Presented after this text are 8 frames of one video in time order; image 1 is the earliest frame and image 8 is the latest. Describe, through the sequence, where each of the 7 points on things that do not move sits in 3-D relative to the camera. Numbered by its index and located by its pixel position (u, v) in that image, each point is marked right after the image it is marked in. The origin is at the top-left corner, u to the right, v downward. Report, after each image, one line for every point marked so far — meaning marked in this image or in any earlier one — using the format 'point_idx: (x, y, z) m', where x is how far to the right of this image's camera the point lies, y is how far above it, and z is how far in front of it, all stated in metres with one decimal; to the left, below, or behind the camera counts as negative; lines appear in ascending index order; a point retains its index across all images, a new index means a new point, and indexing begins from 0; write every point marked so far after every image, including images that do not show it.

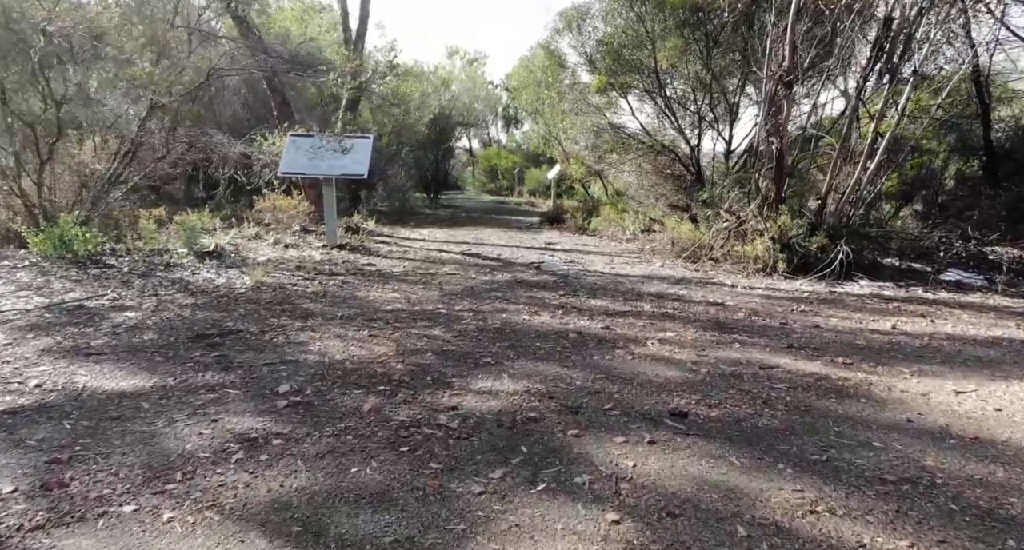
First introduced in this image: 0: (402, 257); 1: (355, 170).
0: (-1.4, +0.2, +9.5) m
1: (-2.0, +1.3, +9.7) m
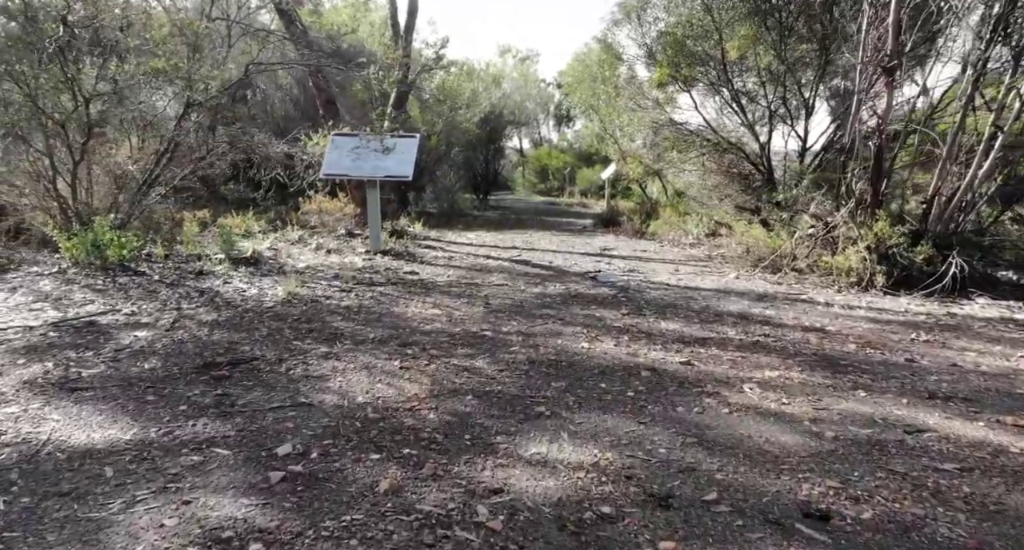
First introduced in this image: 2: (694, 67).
0: (-0.8, +0.1, +8.9) m
1: (-1.3, +1.2, +9.1) m
2: (+3.0, +3.4, +12.9) m
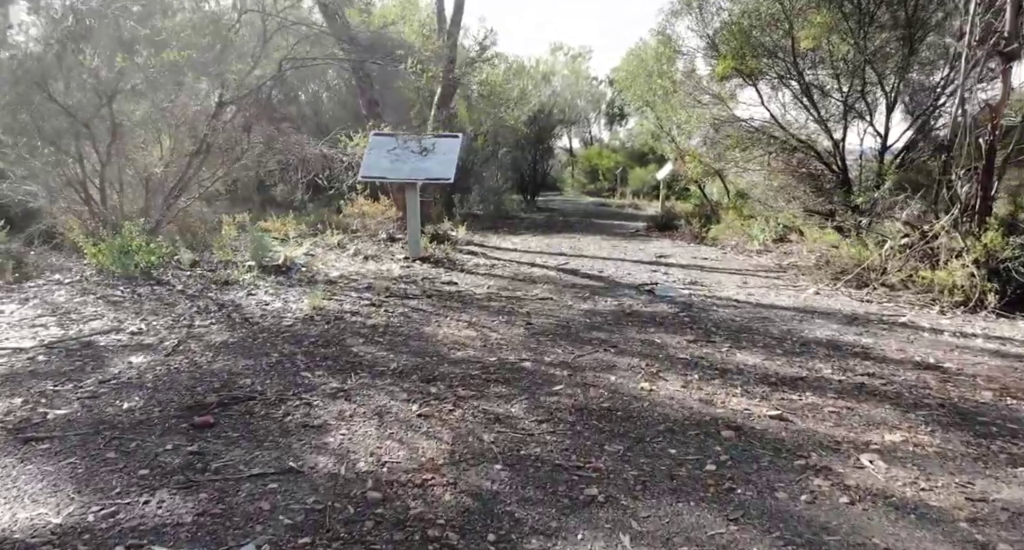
0: (-0.2, 0.0, +8.2) m
1: (-0.8, +1.1, +8.5) m
2: (+3.8, +3.2, +11.9) m
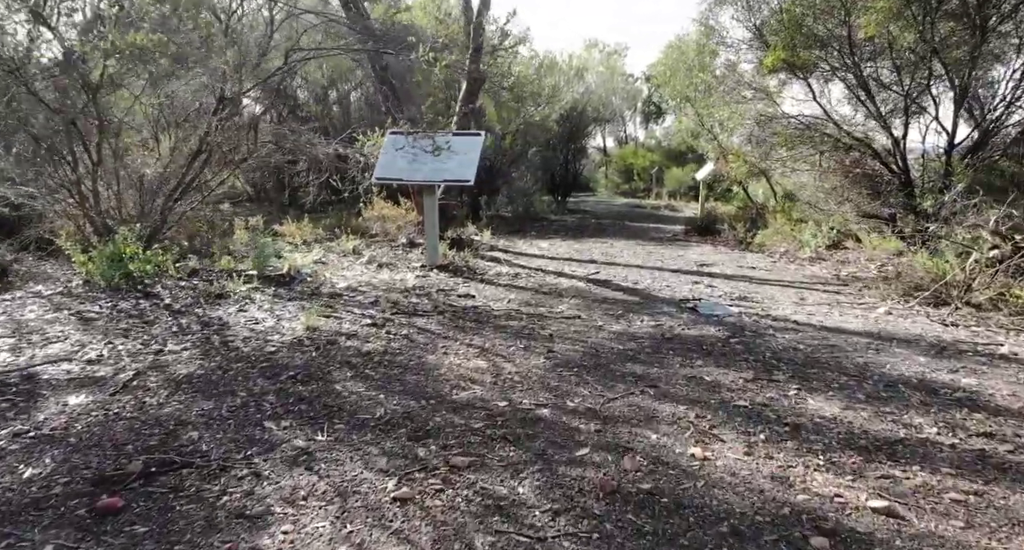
0: (0.0, -0.1, +7.5) m
1: (-0.5, +1.0, +7.8) m
2: (+4.2, +3.1, +11.0) m
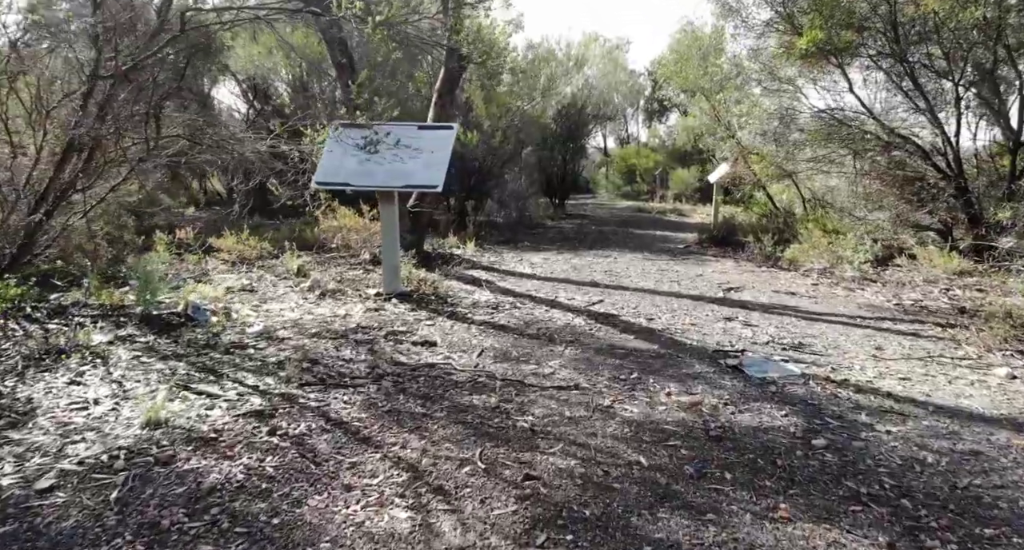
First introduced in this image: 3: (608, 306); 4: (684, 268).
0: (-0.2, -0.3, +5.7) m
1: (-0.7, +0.7, +6.0) m
2: (+4.1, +2.9, +9.3) m
3: (+0.8, -0.3, +6.4) m
4: (+2.1, +0.1, +9.4) m
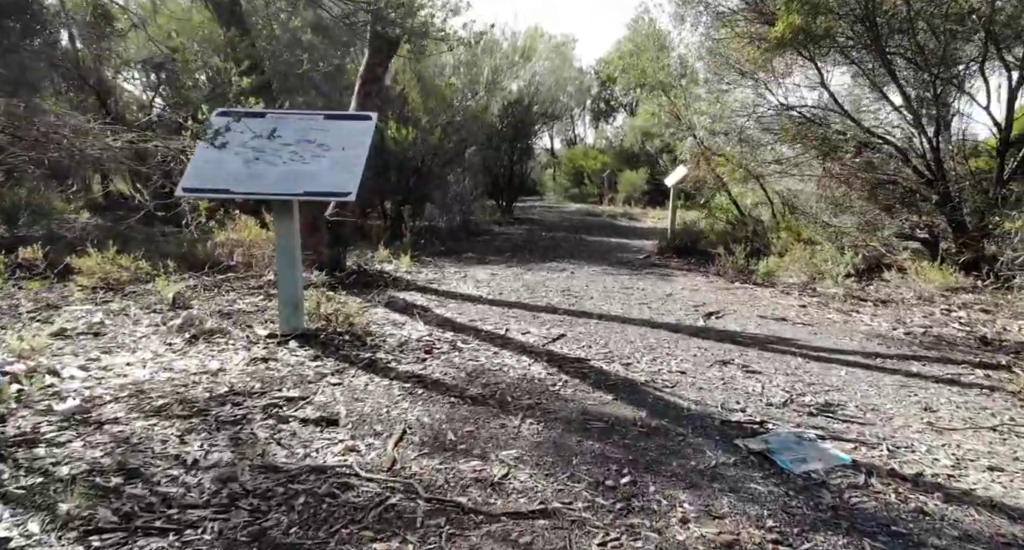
0: (-0.5, -0.5, +4.3) m
1: (-1.0, +0.5, +4.6) m
2: (+3.4, +2.7, +8.1) m
3: (+0.4, -0.5, +5.1) m
4: (+1.5, -0.1, +8.2) m
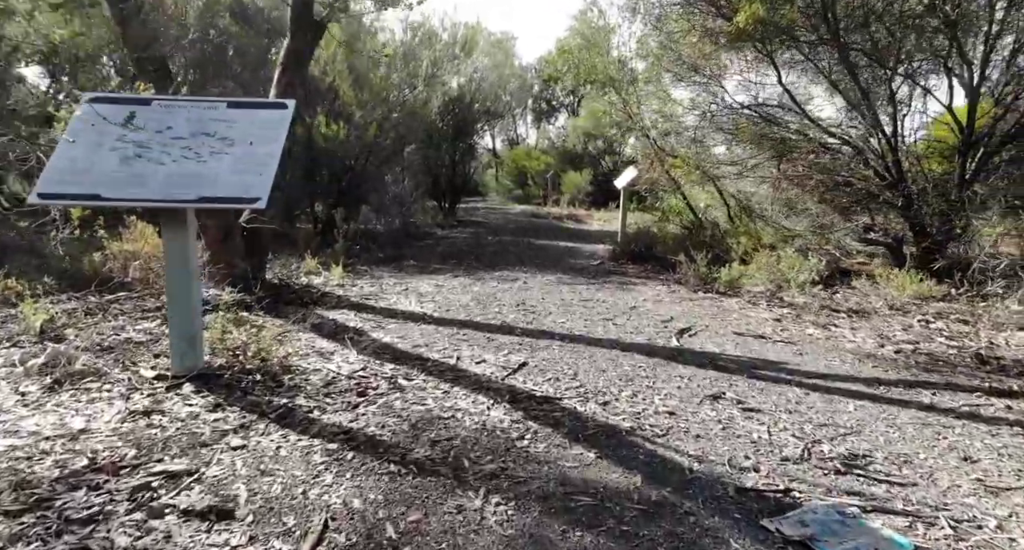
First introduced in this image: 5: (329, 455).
0: (-0.7, -0.7, +3.4) m
1: (-1.3, +0.4, +3.6) m
2: (+2.9, +2.6, +7.6) m
3: (+0.1, -0.6, +4.2) m
4: (+1.0, -0.2, +7.4) m
5: (-0.7, -0.7, +3.0) m
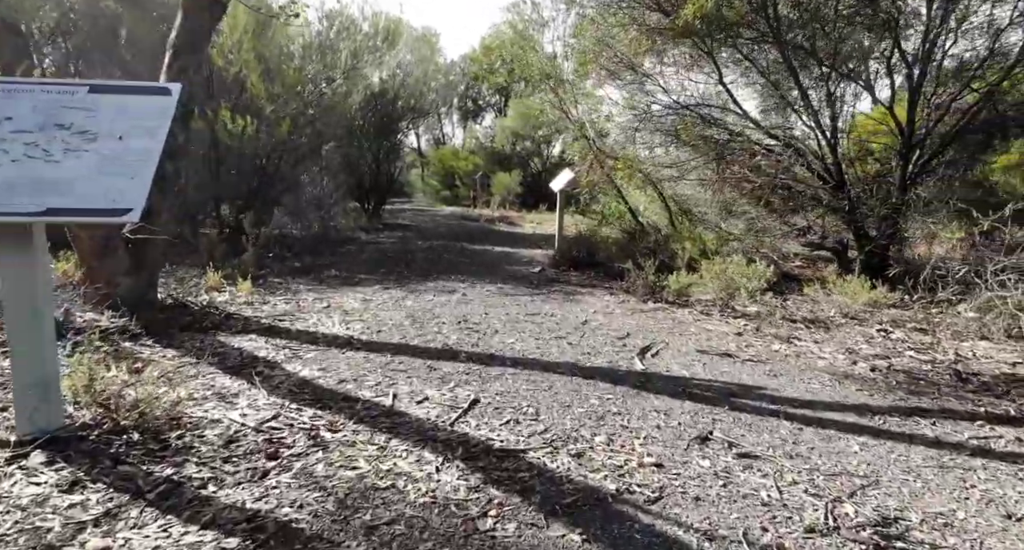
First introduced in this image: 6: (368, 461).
0: (-0.9, -0.8, +2.6) m
1: (-1.4, +0.3, +2.8) m
2: (+2.3, +2.5, +7.1) m
3: (-0.1, -0.7, +3.5) m
4: (+0.4, -0.3, +6.8) m
5: (-0.8, -0.8, +2.2) m
6: (-0.5, -0.7, +2.9) m
